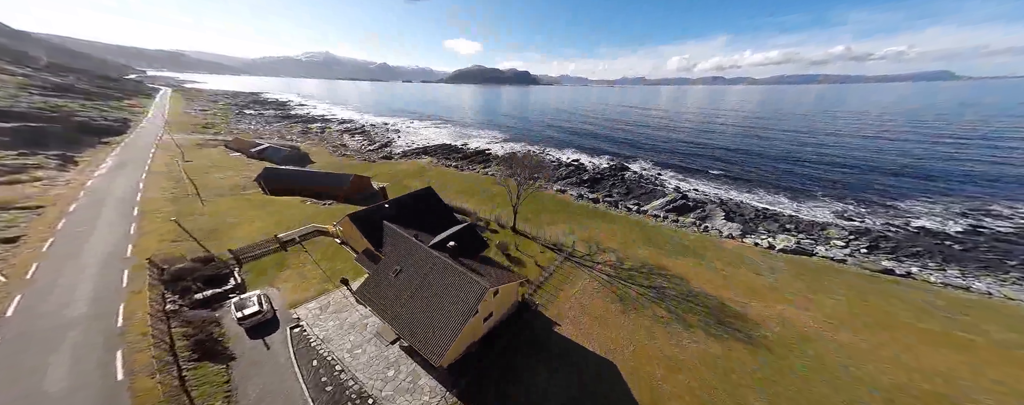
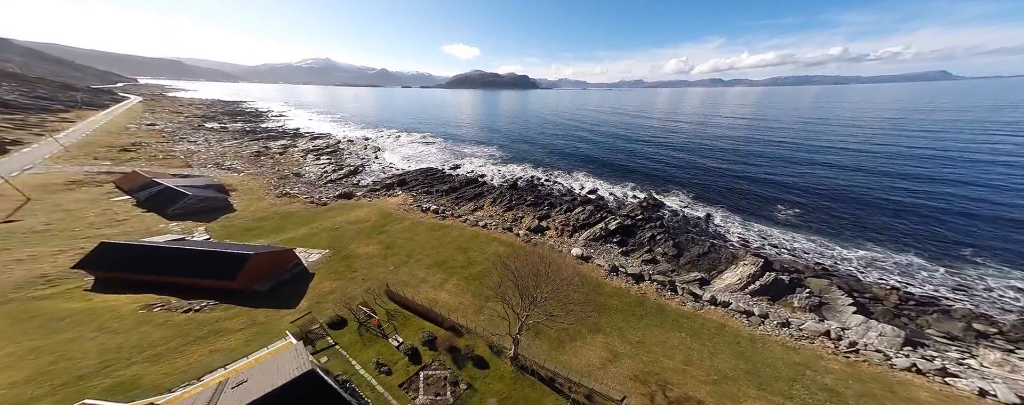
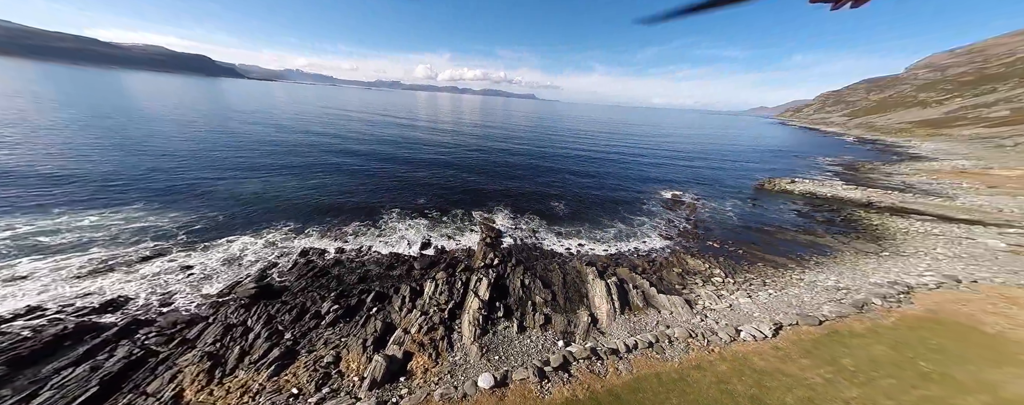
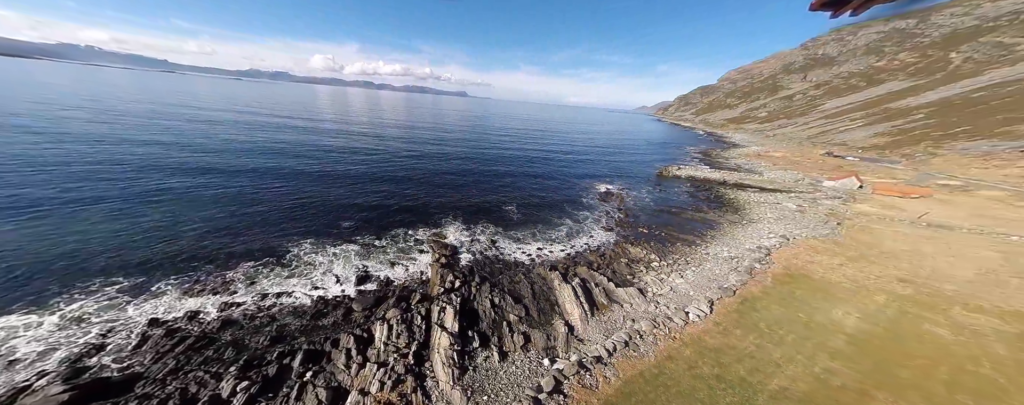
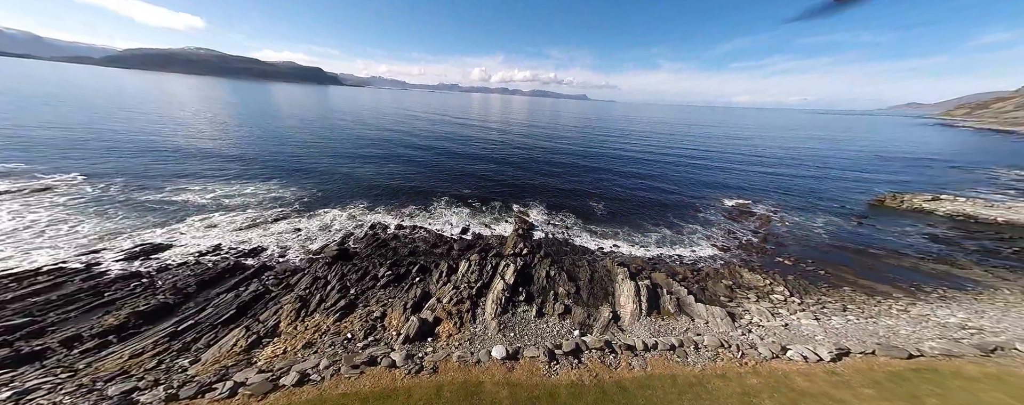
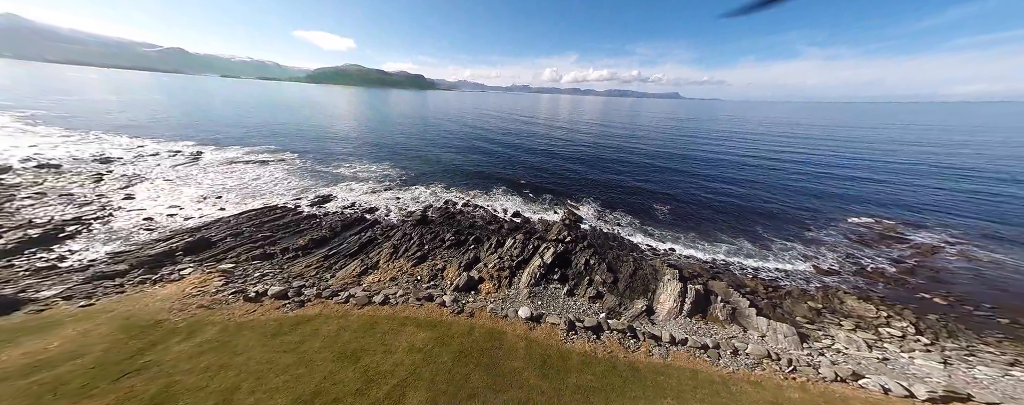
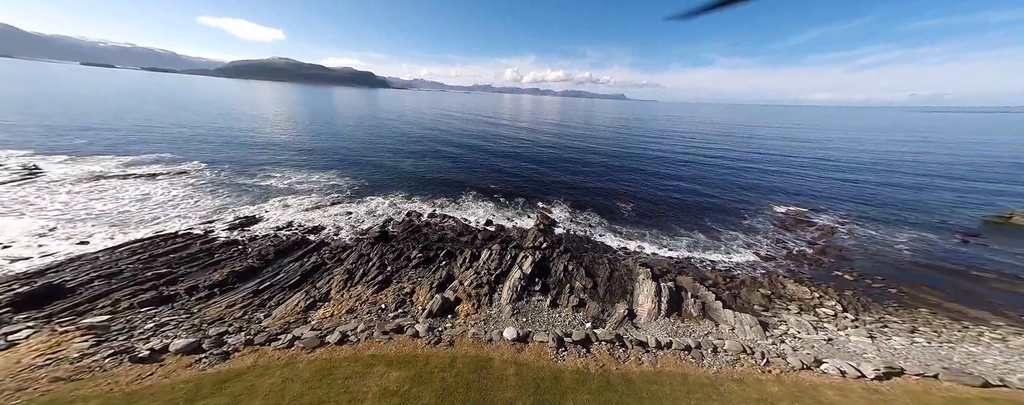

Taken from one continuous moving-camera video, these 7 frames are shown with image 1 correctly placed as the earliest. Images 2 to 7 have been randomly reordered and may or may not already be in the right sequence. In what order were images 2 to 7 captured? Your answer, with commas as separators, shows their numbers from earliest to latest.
2, 6, 7, 5, 3, 4
